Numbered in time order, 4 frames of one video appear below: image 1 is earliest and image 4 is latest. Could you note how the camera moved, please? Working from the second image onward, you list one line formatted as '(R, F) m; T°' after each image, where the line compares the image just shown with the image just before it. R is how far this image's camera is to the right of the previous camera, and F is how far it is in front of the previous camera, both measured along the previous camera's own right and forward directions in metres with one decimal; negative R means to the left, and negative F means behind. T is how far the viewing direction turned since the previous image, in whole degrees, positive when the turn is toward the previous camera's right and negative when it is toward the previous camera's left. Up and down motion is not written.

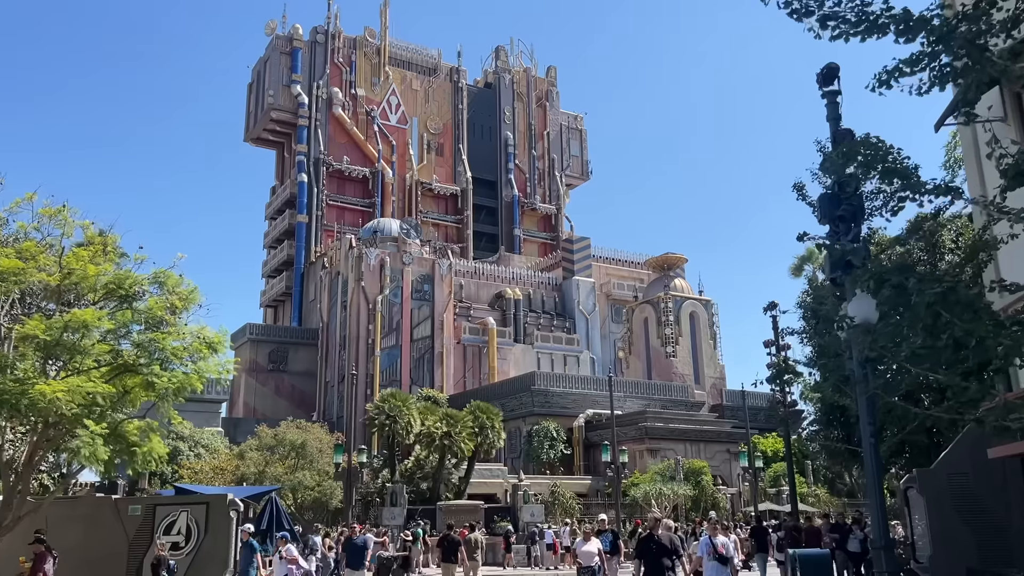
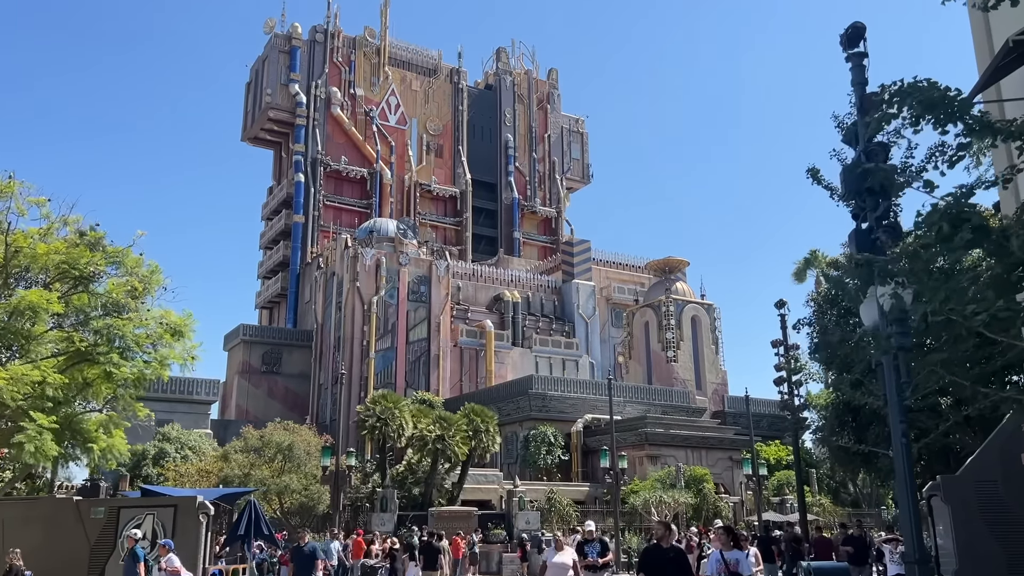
(+0.1, +1.0) m; 0°
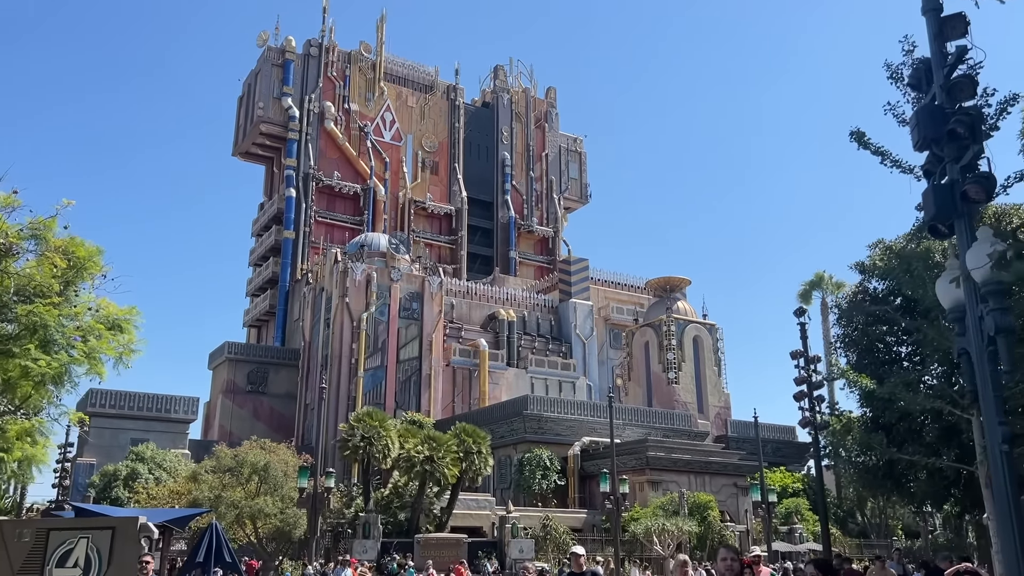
(+0.1, +1.8) m; 0°
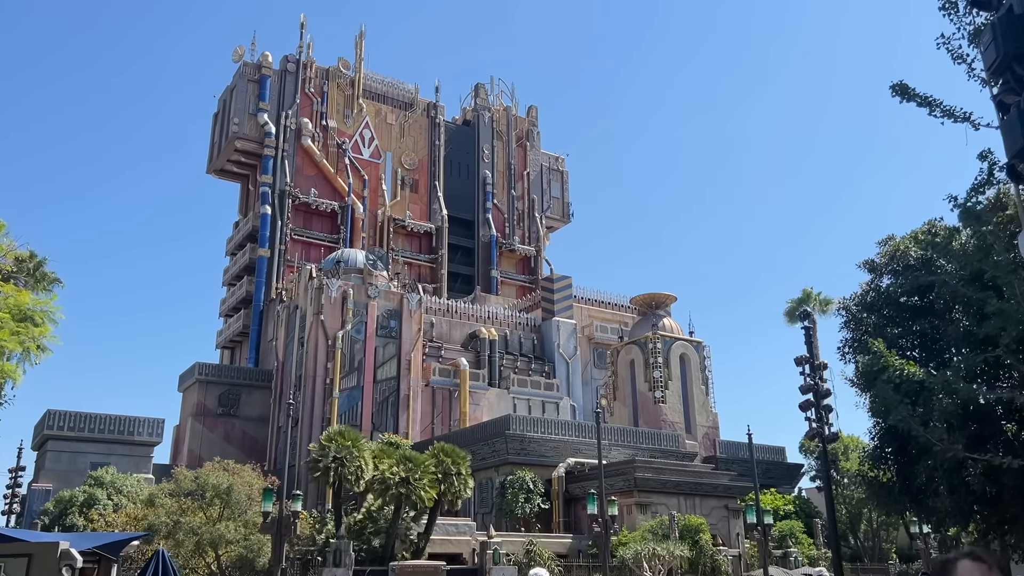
(0.0, +1.5) m; +1°
